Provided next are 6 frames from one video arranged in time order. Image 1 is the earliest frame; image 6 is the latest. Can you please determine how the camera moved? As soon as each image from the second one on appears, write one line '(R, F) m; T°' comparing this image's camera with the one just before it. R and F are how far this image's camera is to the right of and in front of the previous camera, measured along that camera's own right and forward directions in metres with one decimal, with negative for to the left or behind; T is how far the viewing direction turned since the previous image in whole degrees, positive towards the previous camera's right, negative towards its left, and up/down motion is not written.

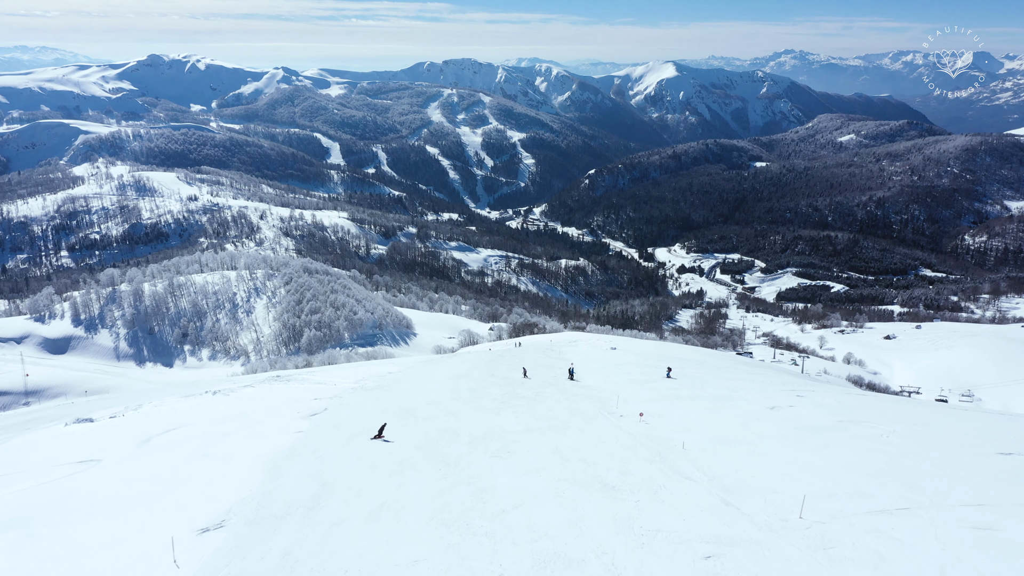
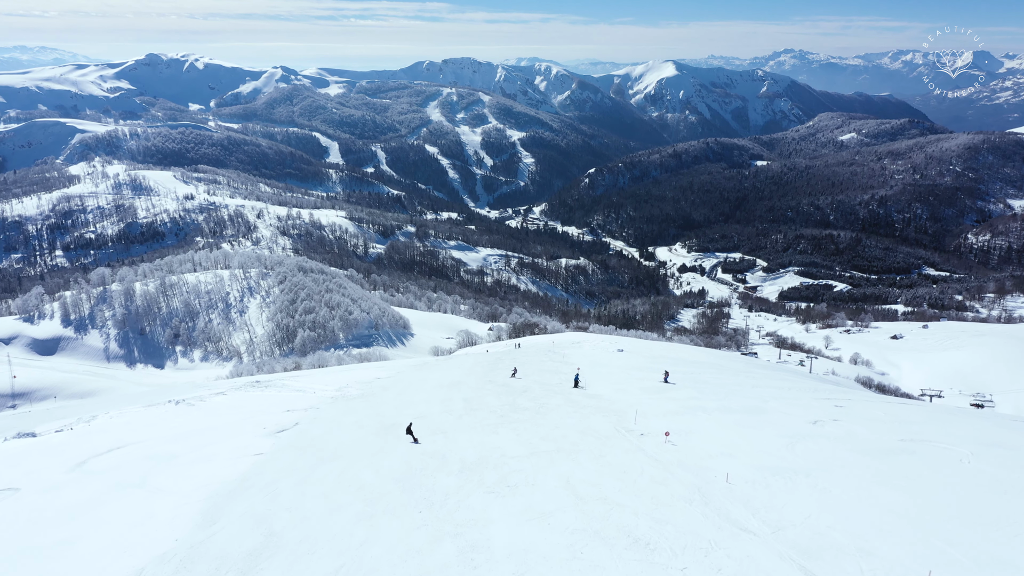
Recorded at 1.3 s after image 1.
(0.0, +1.9) m; 0°
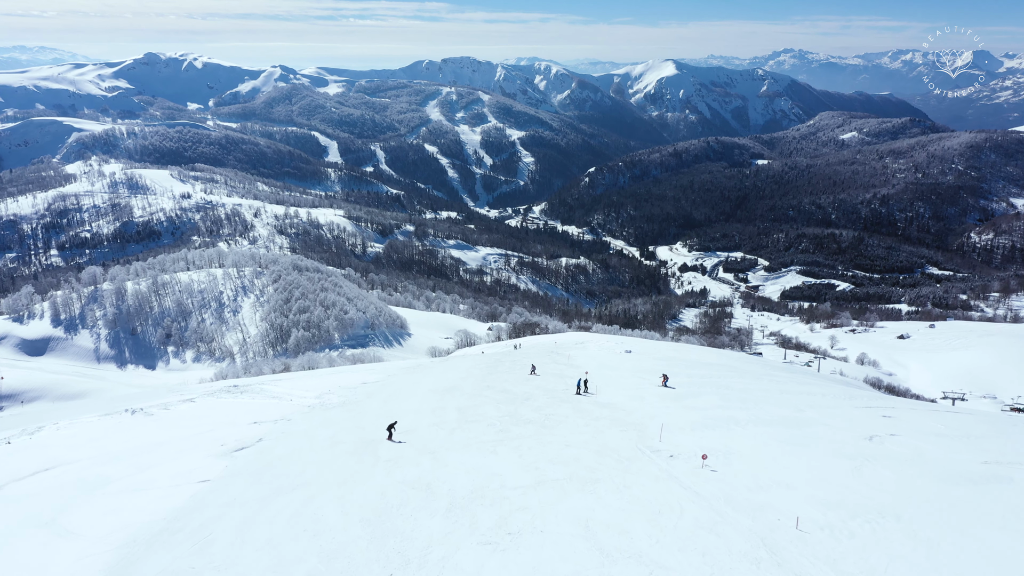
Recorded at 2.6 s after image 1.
(0.0, +1.8) m; 0°
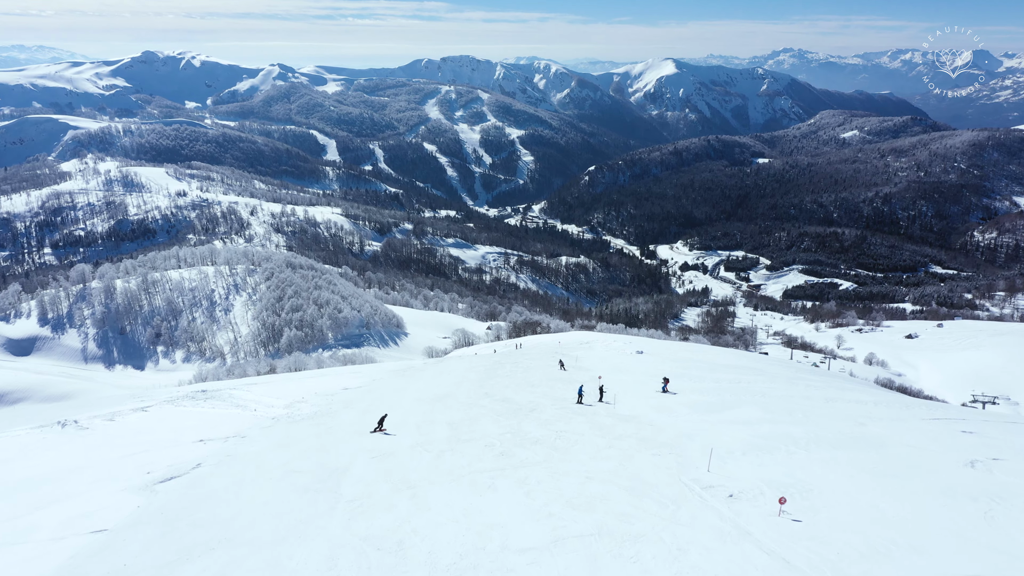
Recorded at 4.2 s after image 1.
(-0.1, +2.1) m; 0°
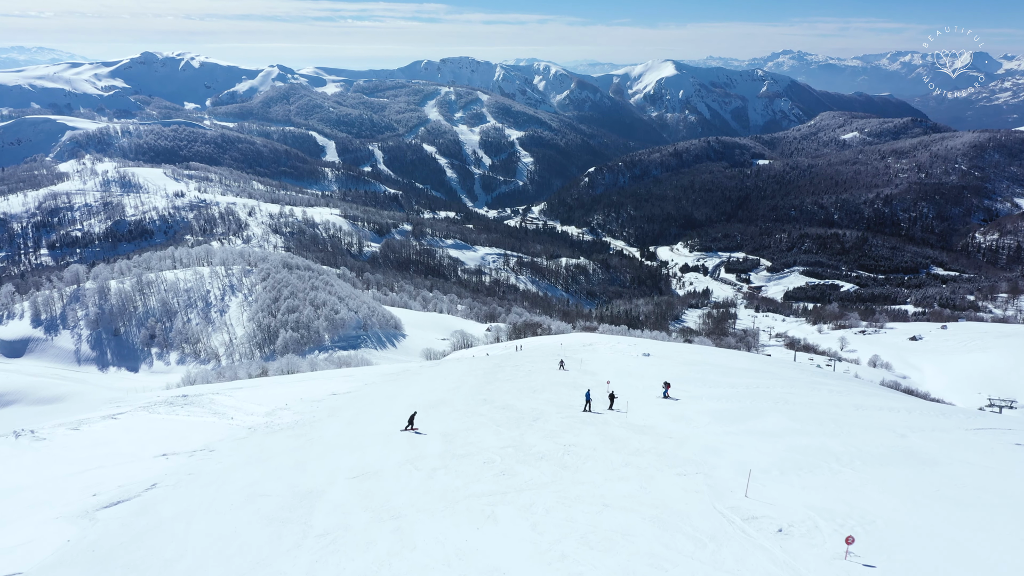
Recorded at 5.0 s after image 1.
(0.0, +1.1) m; 0°
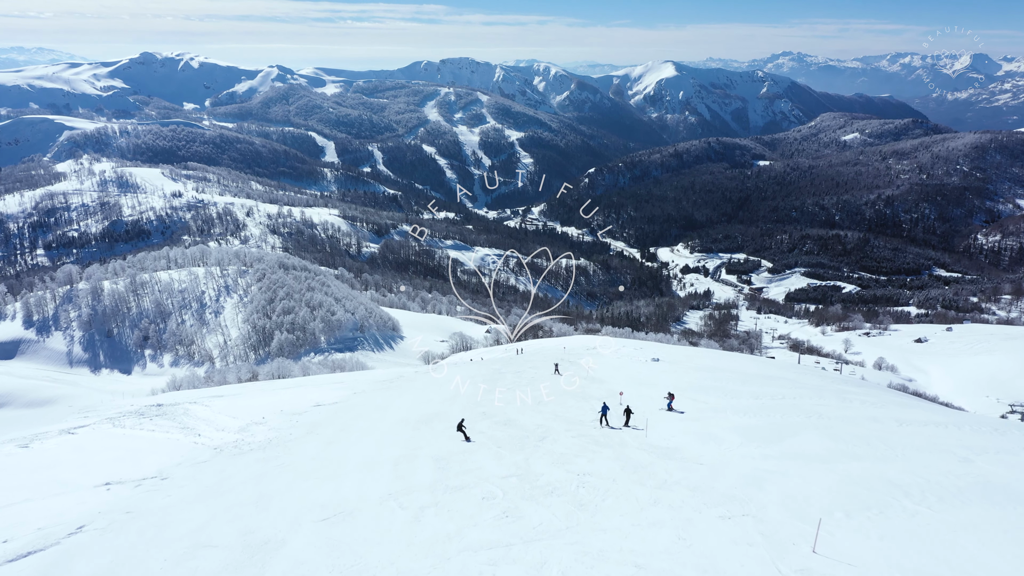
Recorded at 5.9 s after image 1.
(-0.1, +1.3) m; 0°
